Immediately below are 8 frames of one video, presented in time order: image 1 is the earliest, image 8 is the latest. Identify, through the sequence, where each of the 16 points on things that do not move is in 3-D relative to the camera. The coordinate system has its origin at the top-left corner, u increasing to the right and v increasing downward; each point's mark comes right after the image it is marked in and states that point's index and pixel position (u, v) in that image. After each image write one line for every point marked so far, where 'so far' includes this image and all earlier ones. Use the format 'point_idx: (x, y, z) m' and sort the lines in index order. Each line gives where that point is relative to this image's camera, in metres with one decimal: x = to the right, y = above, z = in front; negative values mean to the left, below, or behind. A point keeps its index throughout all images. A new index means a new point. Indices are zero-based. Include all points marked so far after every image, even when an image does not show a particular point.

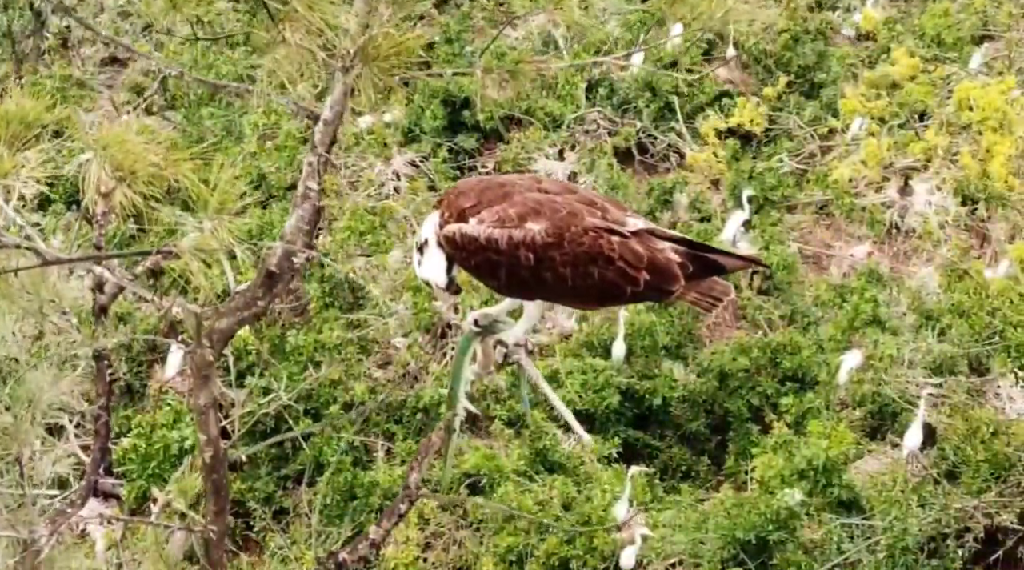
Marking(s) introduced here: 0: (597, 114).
0: (+0.4, +0.7, +7.4) m
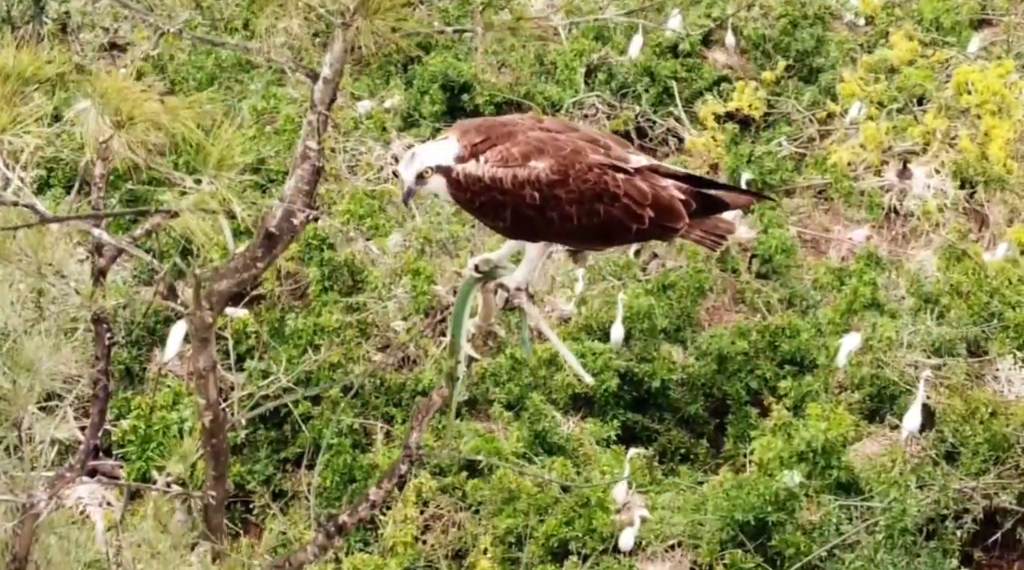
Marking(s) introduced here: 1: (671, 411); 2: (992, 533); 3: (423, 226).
0: (+0.4, +0.8, +7.5) m
1: (+0.6, -0.5, +6.4) m
2: (+1.7, -0.9, +6.0) m
3: (-0.4, +0.2, +6.9) m
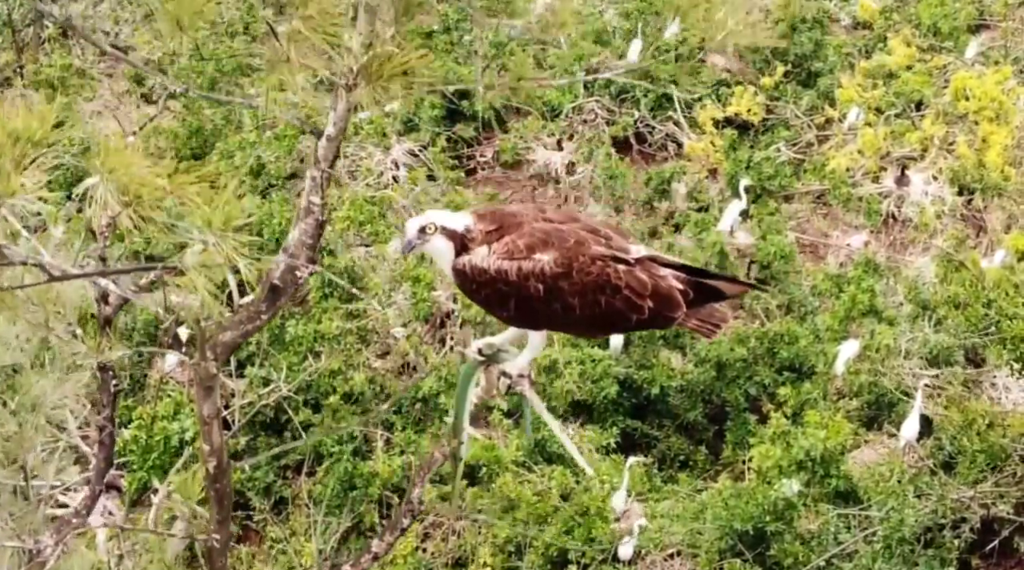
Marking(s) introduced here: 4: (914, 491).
0: (+0.4, +0.8, +7.5) m
1: (+0.6, -0.5, +6.4) m
2: (+1.7, -0.9, +6.0) m
3: (-0.4, +0.2, +7.0) m
4: (+1.4, -0.7, +6.0) m
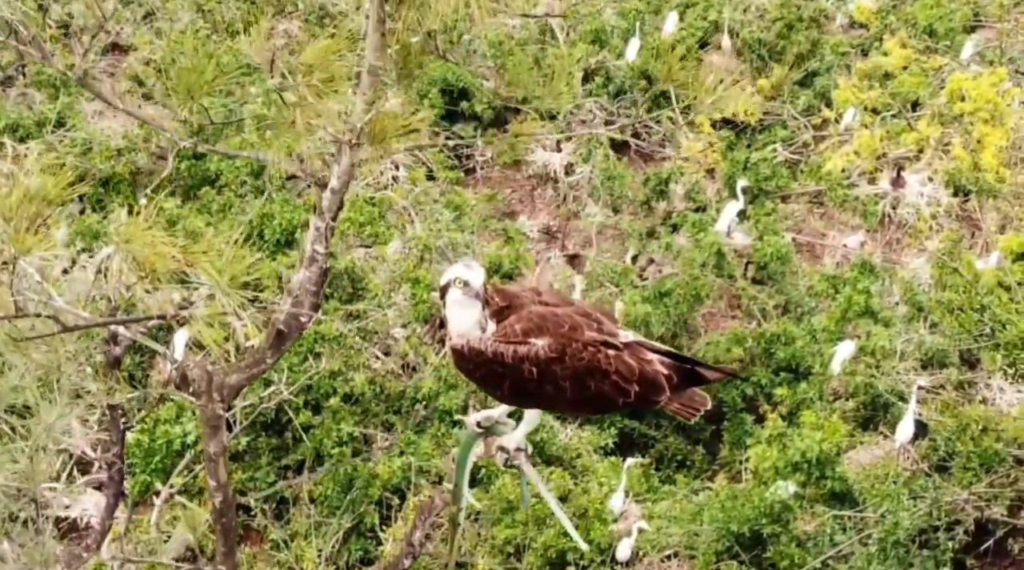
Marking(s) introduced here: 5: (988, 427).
0: (+0.4, +0.8, +7.5) m
1: (+0.6, -0.5, +6.5) m
2: (+1.7, -0.9, +6.1) m
3: (-0.4, +0.2, +7.0) m
4: (+1.4, -0.7, +6.0) m
5: (+1.7, -0.5, +6.1) m
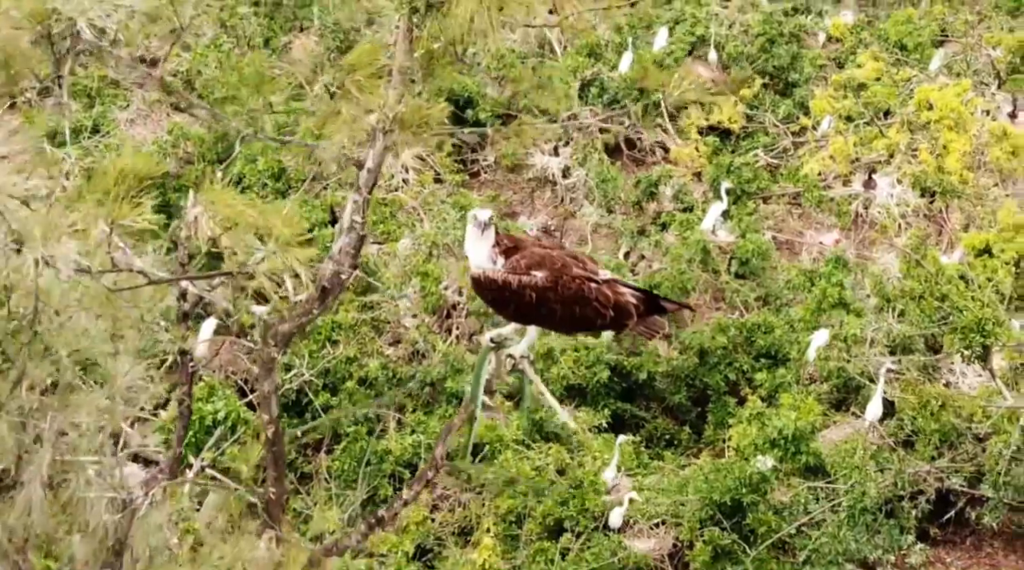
0: (+0.4, +0.8, +8.1) m
1: (+0.6, -0.5, +7.1) m
2: (+1.7, -0.9, +6.7) m
3: (-0.4, +0.2, +7.6) m
4: (+1.4, -0.7, +6.6) m
5: (+1.7, -0.5, +6.7) m
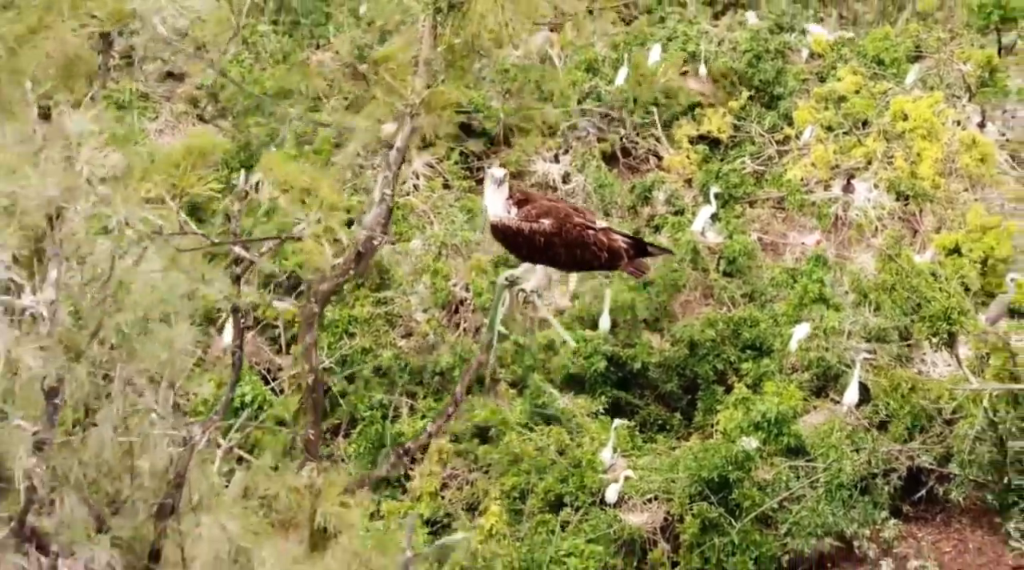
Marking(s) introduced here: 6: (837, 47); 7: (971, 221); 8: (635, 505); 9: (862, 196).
0: (+0.4, +0.8, +8.7) m
1: (+0.6, -0.5, +7.6) m
2: (+1.7, -0.8, +7.2) m
3: (-0.3, +0.2, +8.2) m
4: (+1.4, -0.7, +7.1) m
5: (+1.7, -0.4, +7.3) m
6: (+1.7, +1.2, +9.1) m
7: (+2.1, +0.3, +7.8) m
8: (+0.5, -0.9, +7.1) m
9: (+1.7, +0.4, +8.3) m
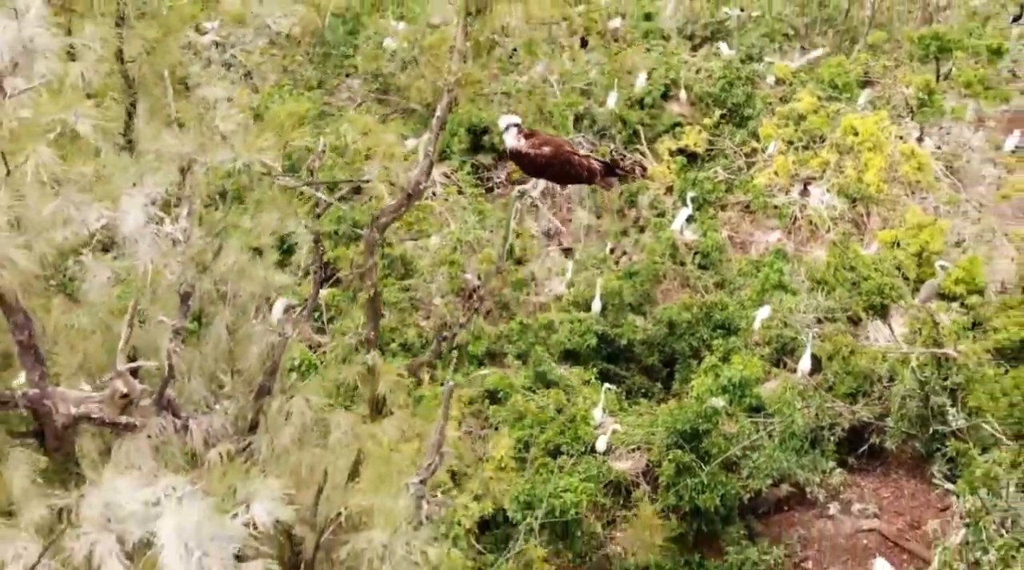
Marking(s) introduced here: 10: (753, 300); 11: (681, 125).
0: (+0.4, +0.8, +10.0) m
1: (+0.6, -0.4, +8.9) m
2: (+1.7, -0.8, +8.6) m
3: (-0.3, +0.3, +9.5) m
4: (+1.4, -0.6, +8.5) m
5: (+1.7, -0.4, +8.6) m
6: (+1.7, +1.3, +10.5) m
7: (+2.1, +0.3, +9.2) m
8: (+0.5, -0.8, +8.4) m
9: (+1.7, +0.5, +9.6) m
10: (+1.3, -0.1, +9.0) m
11: (+1.0, +0.9, +10.2) m
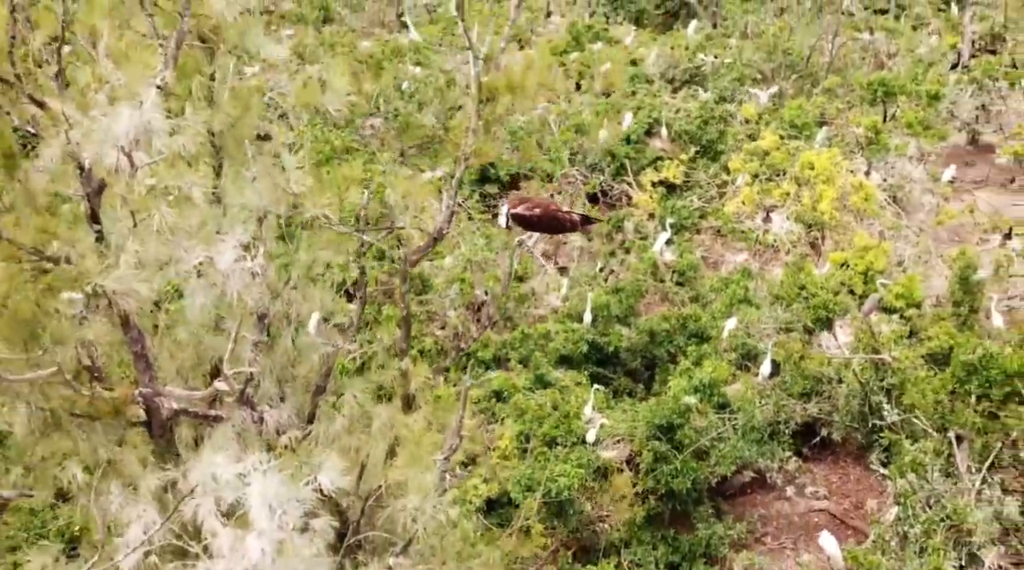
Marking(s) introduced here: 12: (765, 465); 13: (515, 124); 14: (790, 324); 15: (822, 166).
0: (+0.4, +0.8, +11.5) m
1: (+0.6, -0.5, +10.4) m
2: (+1.7, -0.9, +10.0) m
3: (-0.3, +0.2, +11.0) m
4: (+1.4, -0.7, +9.9) m
5: (+1.7, -0.4, +10.0) m
6: (+1.8, +1.2, +11.9) m
7: (+2.1, +0.3, +10.6) m
8: (+0.5, -0.9, +9.9) m
9: (+1.7, +0.4, +11.1) m
10: (+1.3, -0.2, +10.5) m
11: (+1.0, +0.8, +11.7) m
12: (+1.4, -1.0, +9.7) m
13: (0.0, +1.1, +11.9) m
14: (+1.7, -0.2, +10.3) m
15: (+2.0, +0.8, +11.1) m
